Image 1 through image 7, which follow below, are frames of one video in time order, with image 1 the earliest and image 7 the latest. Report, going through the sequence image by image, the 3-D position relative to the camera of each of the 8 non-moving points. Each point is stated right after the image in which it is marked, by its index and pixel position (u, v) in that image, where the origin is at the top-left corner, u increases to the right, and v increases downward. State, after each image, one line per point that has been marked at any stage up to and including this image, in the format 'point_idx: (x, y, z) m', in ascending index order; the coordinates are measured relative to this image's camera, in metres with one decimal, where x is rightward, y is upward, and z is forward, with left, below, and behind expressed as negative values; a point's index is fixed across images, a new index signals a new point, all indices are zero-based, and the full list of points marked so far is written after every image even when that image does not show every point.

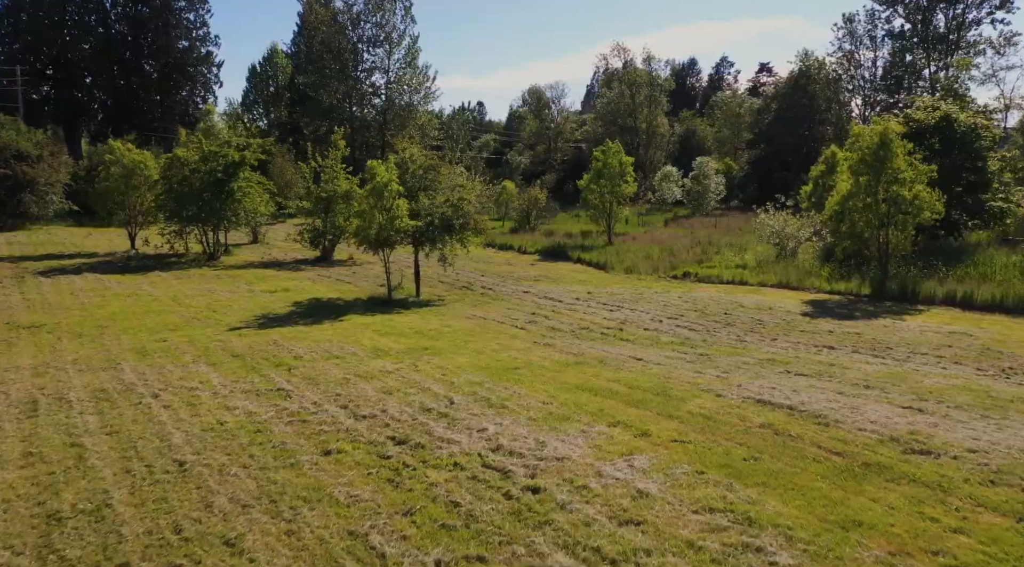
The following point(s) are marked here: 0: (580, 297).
0: (+1.5, -0.3, +18.2) m
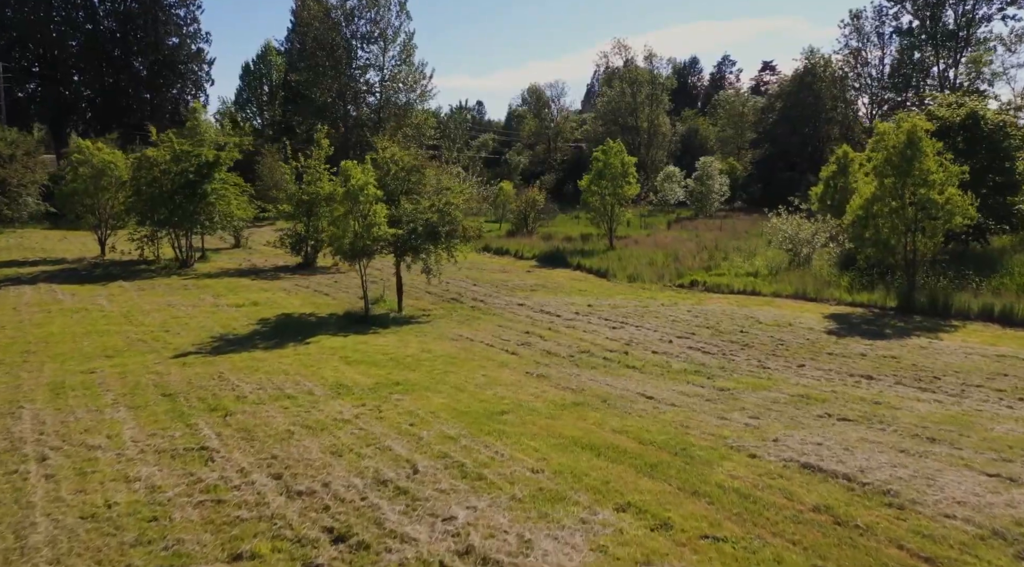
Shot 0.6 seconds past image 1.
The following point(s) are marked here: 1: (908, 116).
0: (+1.4, -0.6, +16.6) m
1: (+8.8, +3.7, +18.2) m
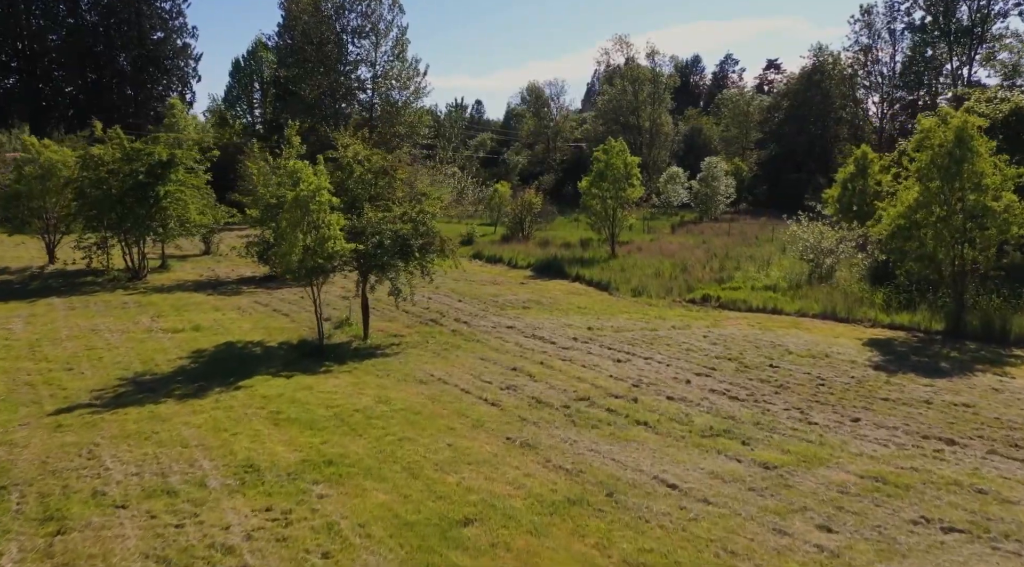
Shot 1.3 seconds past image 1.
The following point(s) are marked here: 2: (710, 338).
0: (+1.1, -0.9, +14.3) m
1: (+8.5, +3.3, +15.9) m
2: (+3.4, -0.9, +14.1) m
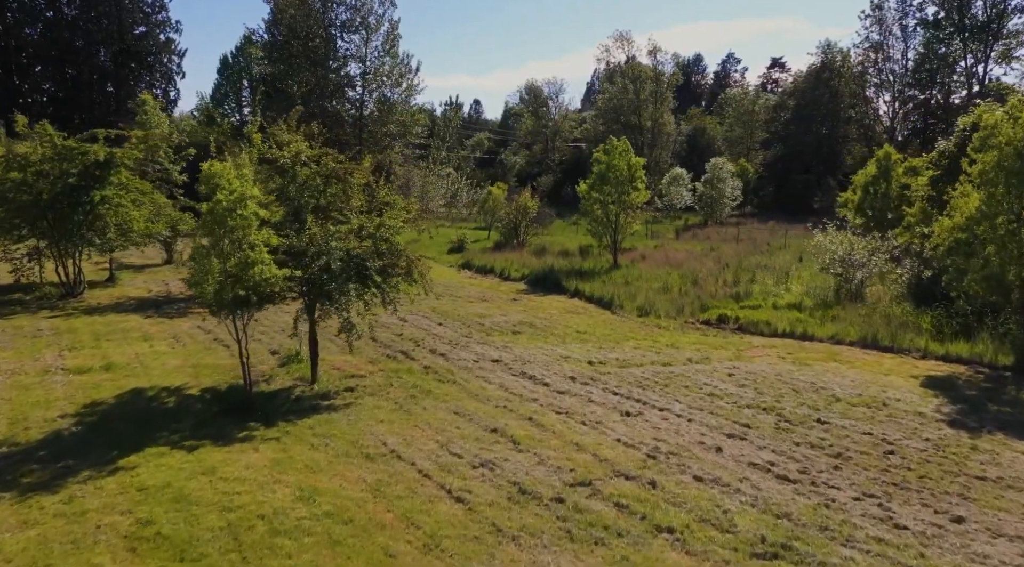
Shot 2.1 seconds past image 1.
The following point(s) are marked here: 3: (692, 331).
0: (+0.9, -1.3, +11.8) m
1: (+8.3, +2.9, +13.4) m
2: (+3.2, -1.3, +11.6) m
3: (+3.6, -0.9, +16.3) m
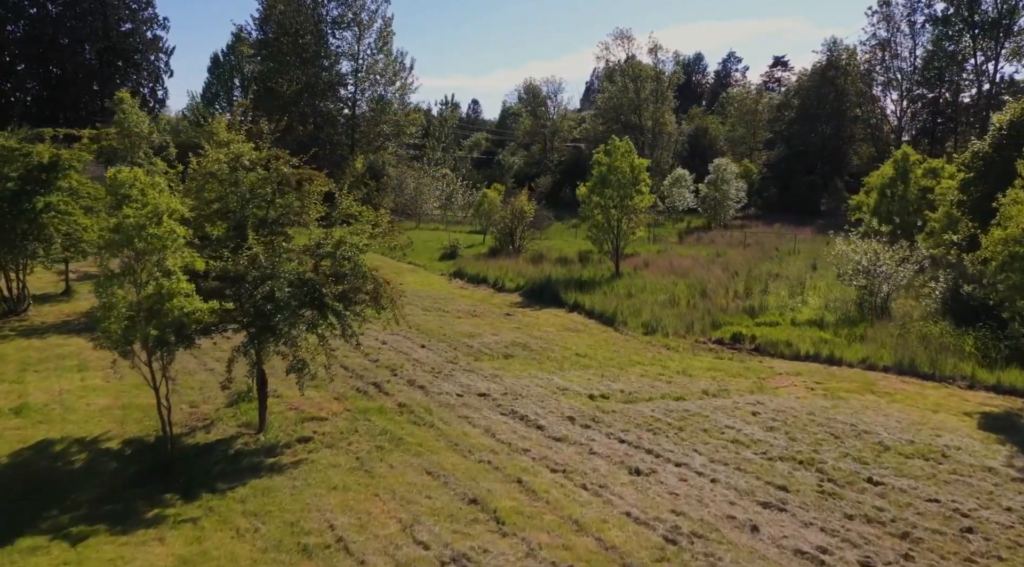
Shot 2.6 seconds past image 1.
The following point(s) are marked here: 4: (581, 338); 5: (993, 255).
0: (+0.8, -1.6, +10.1) m
1: (+8.2, +2.6, +11.7) m
2: (+3.0, -1.6, +9.9) m
3: (+3.4, -1.2, +14.6) m
4: (+1.3, -1.0, +15.7) m
5: (+7.1, +0.4, +12.2) m
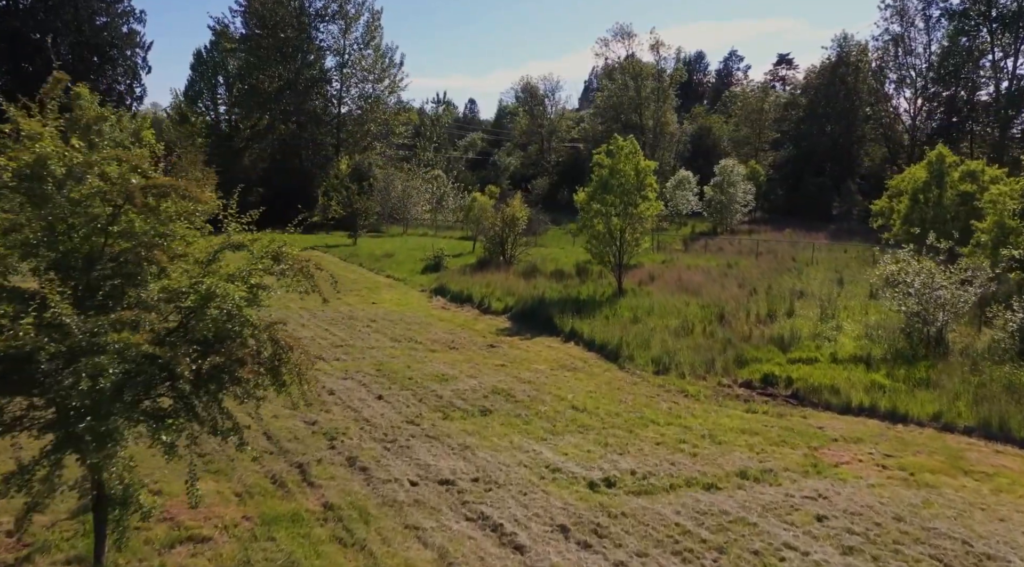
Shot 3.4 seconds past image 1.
0: (+0.5, -2.1, +7.2) m
1: (+7.9, +2.2, +8.8) m
2: (+2.8, -2.1, +7.0) m
3: (+3.1, -1.7, +11.7) m
4: (+1.0, -1.5, +12.8) m
5: (+6.8, 0.0, +9.3) m
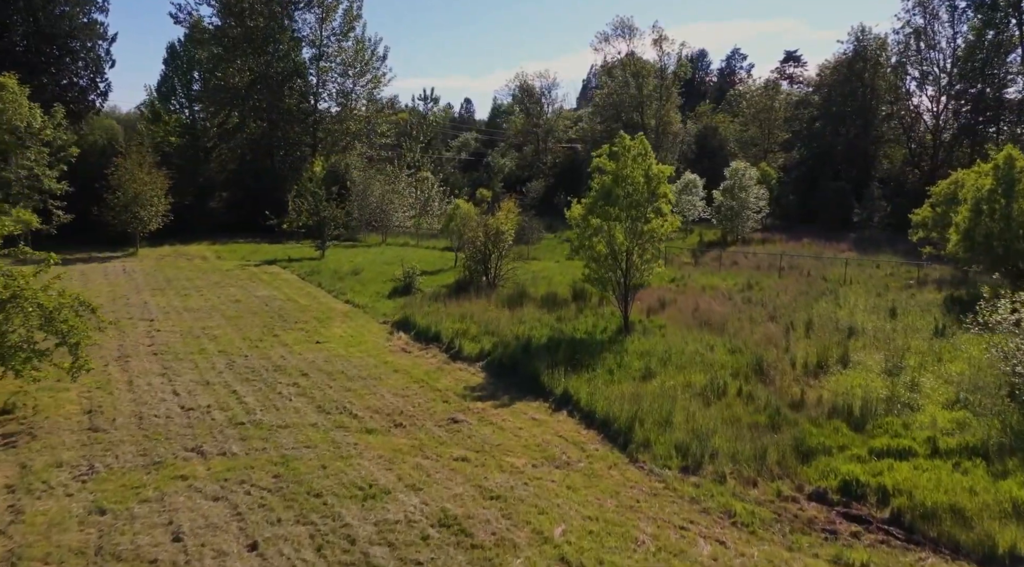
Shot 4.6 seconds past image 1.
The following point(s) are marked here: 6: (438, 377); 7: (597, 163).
0: (+0.1, -2.8, +2.9) m
1: (+7.5, +1.5, +4.6) m
2: (+2.4, -2.8, +2.8) m
3: (+2.7, -2.4, +7.5) m
4: (+0.6, -2.2, +8.5) m
5: (+6.4, -0.7, +5.1) m
6: (-1.2, -1.6, +13.7) m
7: (+1.8, +2.6, +17.6) m
